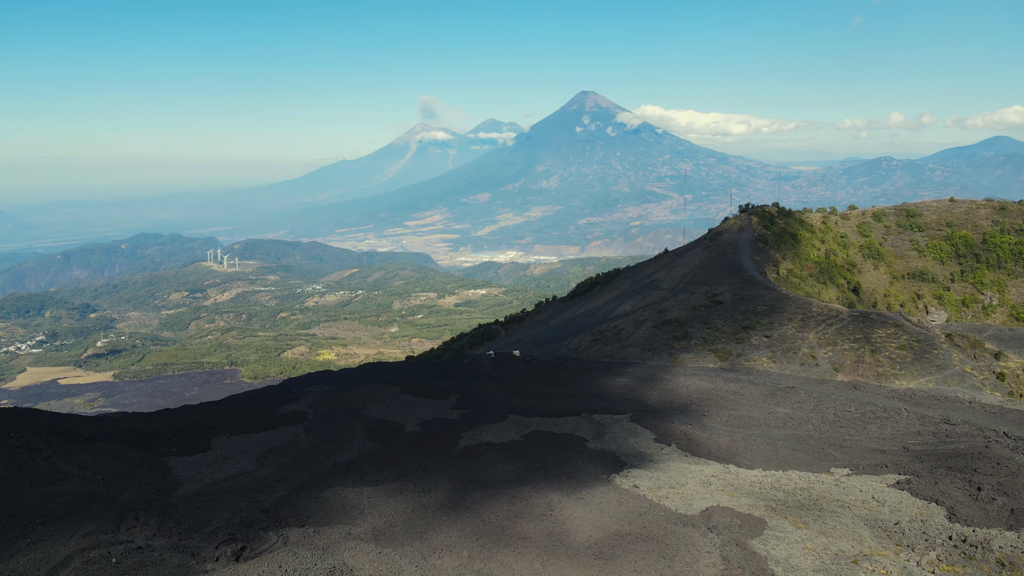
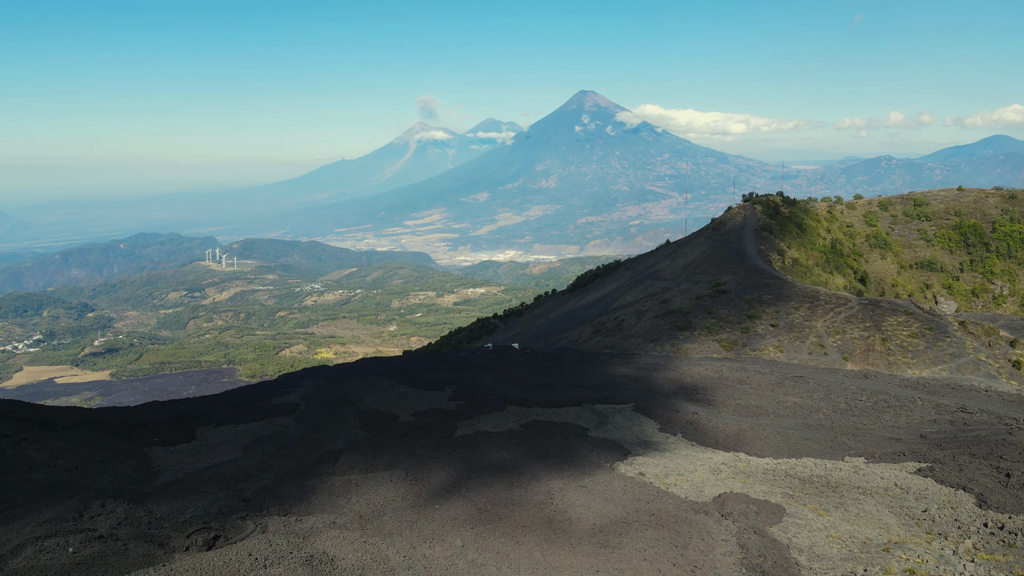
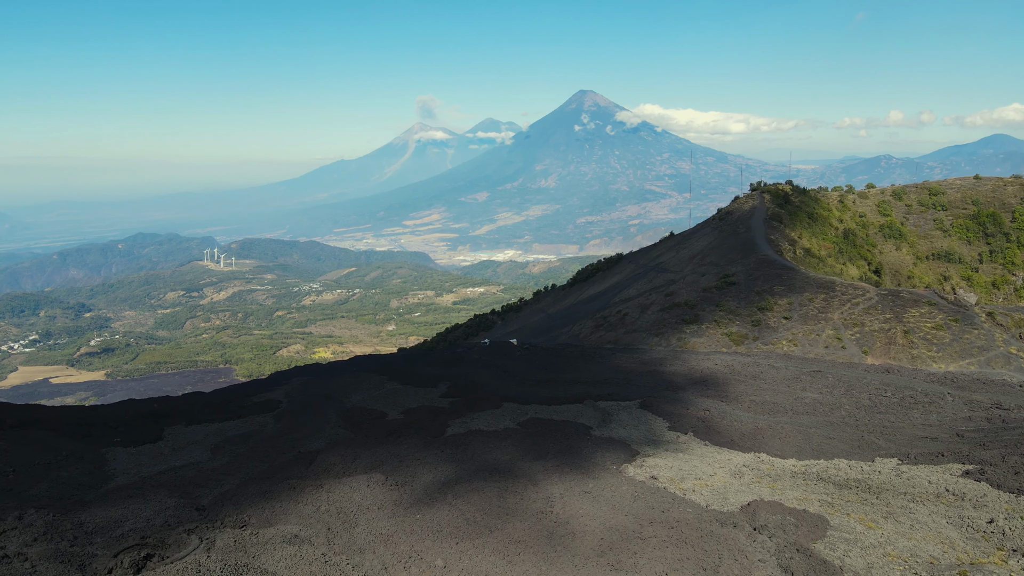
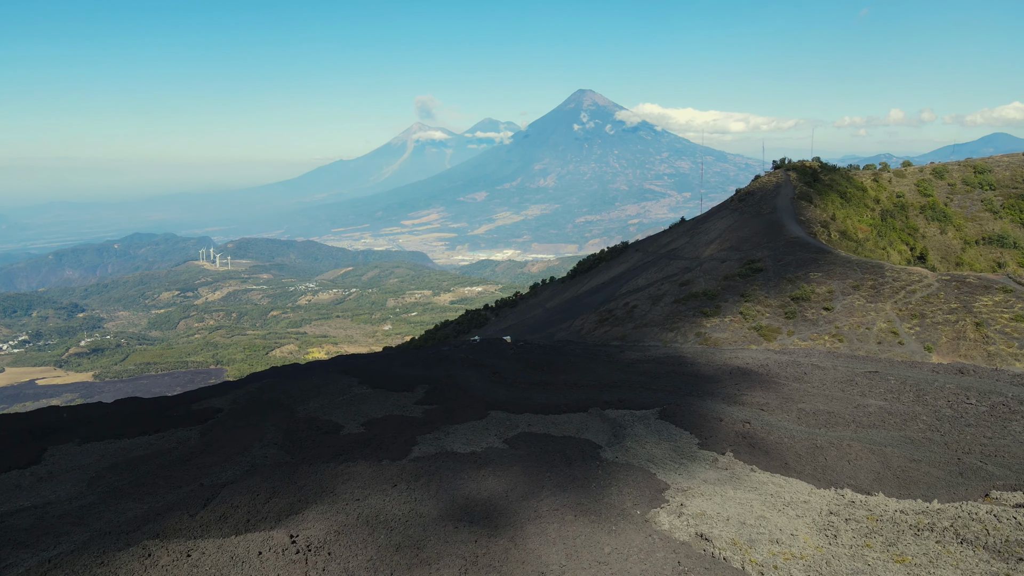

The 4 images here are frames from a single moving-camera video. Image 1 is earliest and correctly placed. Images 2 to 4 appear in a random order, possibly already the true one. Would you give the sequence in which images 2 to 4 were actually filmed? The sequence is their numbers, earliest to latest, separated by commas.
2, 3, 4
